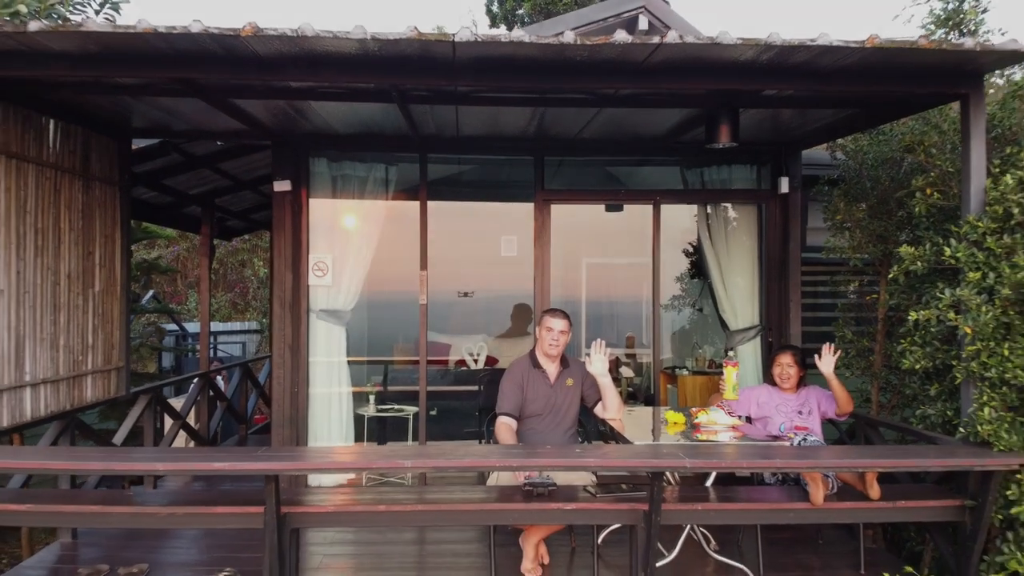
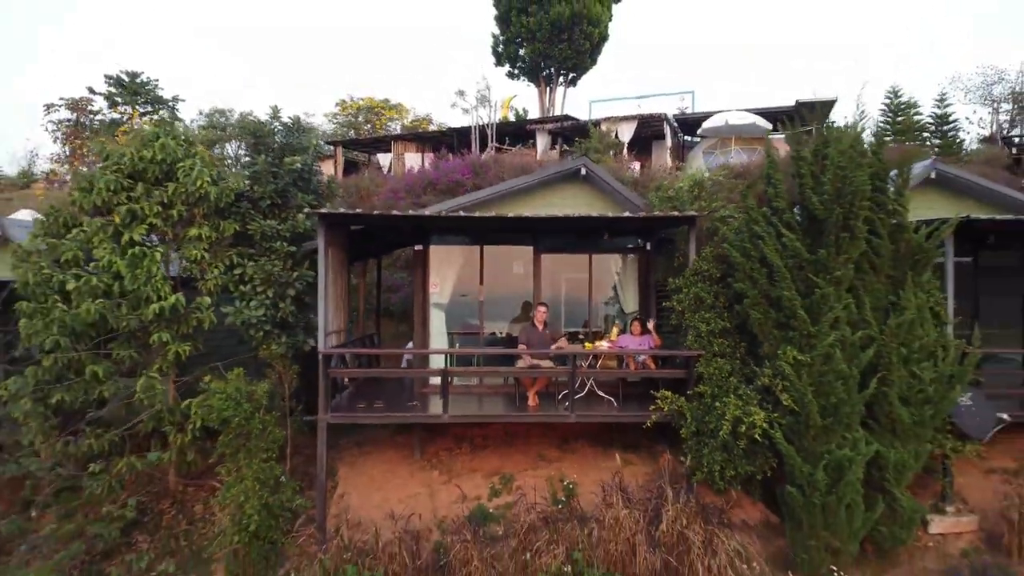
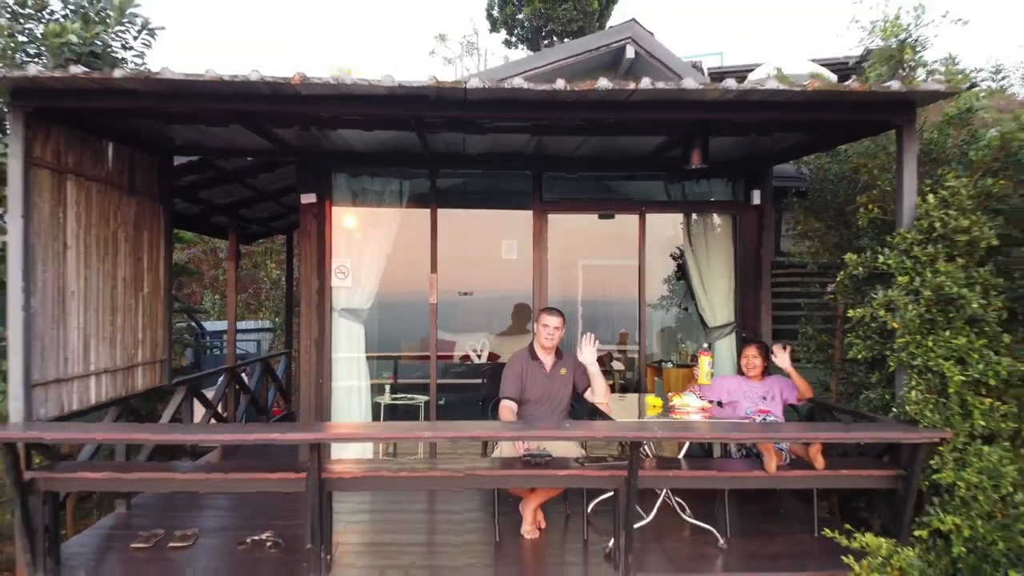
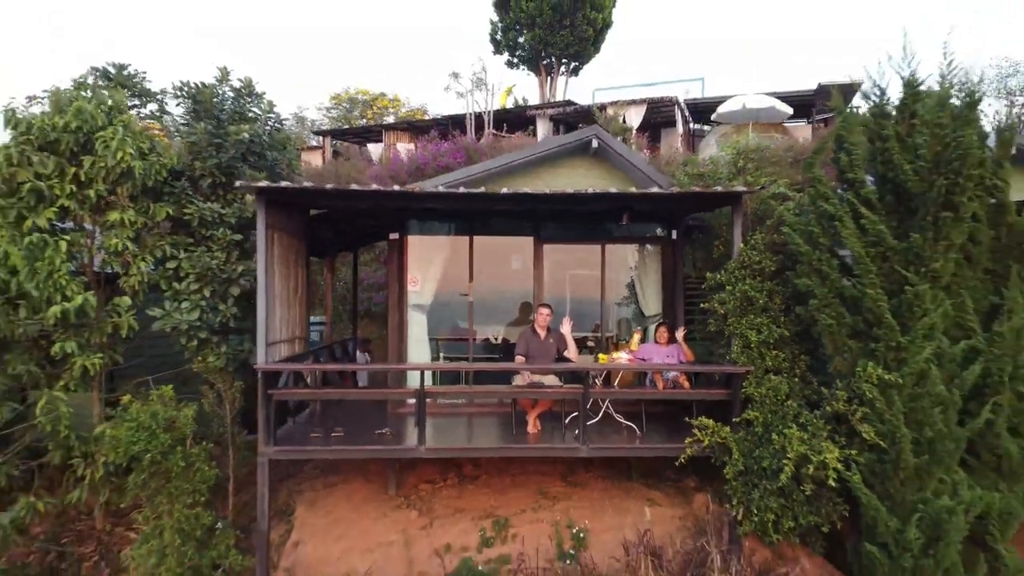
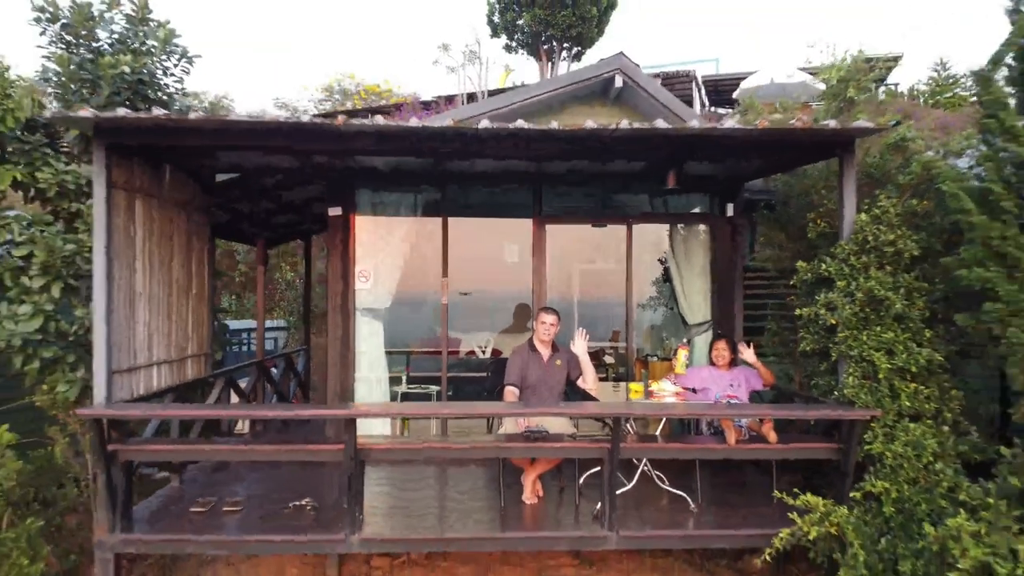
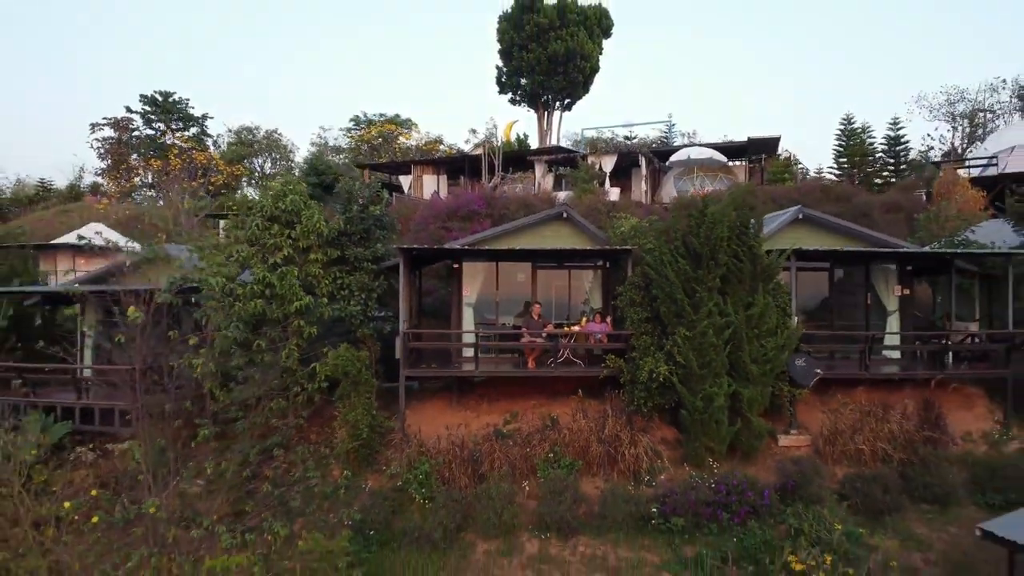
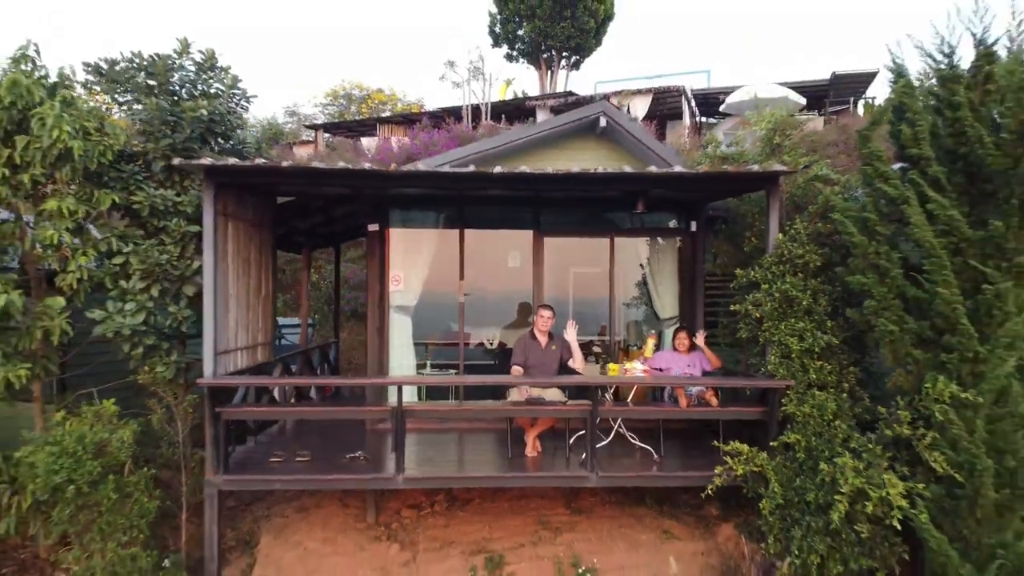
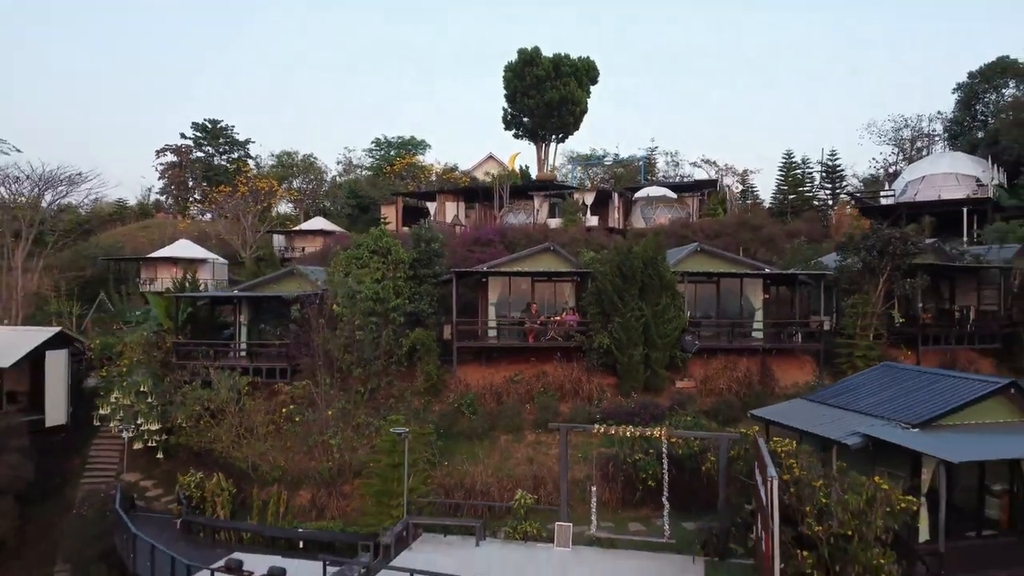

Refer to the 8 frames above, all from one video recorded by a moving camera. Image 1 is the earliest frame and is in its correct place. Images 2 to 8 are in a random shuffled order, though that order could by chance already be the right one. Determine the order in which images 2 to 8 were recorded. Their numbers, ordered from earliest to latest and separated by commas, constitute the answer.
3, 5, 7, 4, 2, 6, 8
